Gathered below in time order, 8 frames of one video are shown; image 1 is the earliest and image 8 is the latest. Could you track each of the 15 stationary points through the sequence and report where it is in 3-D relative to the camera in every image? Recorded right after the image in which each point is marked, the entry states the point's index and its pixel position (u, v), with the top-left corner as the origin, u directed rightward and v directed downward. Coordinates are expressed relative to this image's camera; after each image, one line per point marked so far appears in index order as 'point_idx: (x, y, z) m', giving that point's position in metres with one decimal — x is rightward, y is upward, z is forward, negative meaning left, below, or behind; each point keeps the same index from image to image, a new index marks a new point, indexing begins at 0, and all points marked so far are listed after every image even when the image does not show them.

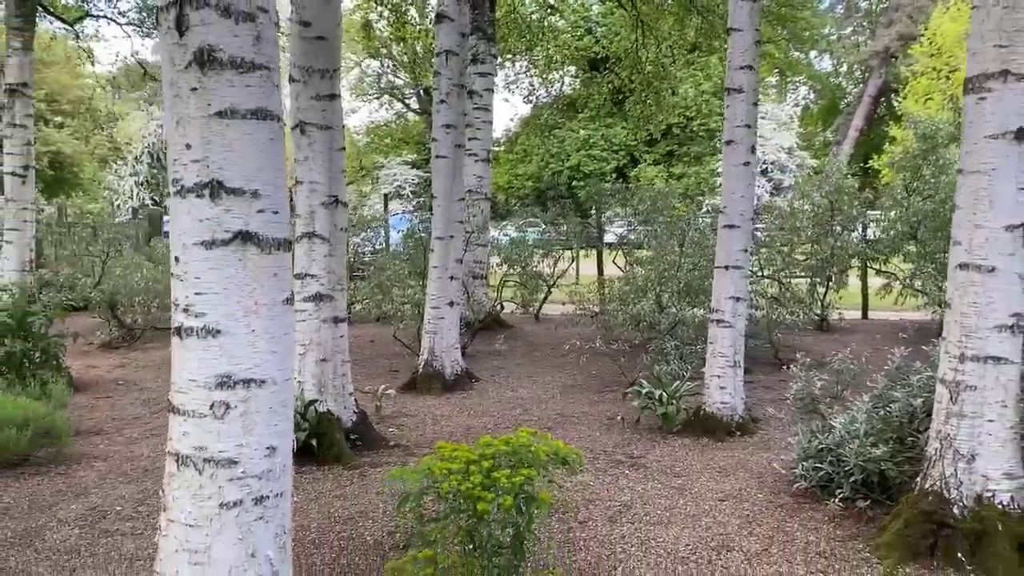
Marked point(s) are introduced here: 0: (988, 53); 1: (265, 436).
0: (+1.8, +0.9, +3.3) m
1: (-0.6, -0.4, +2.2) m
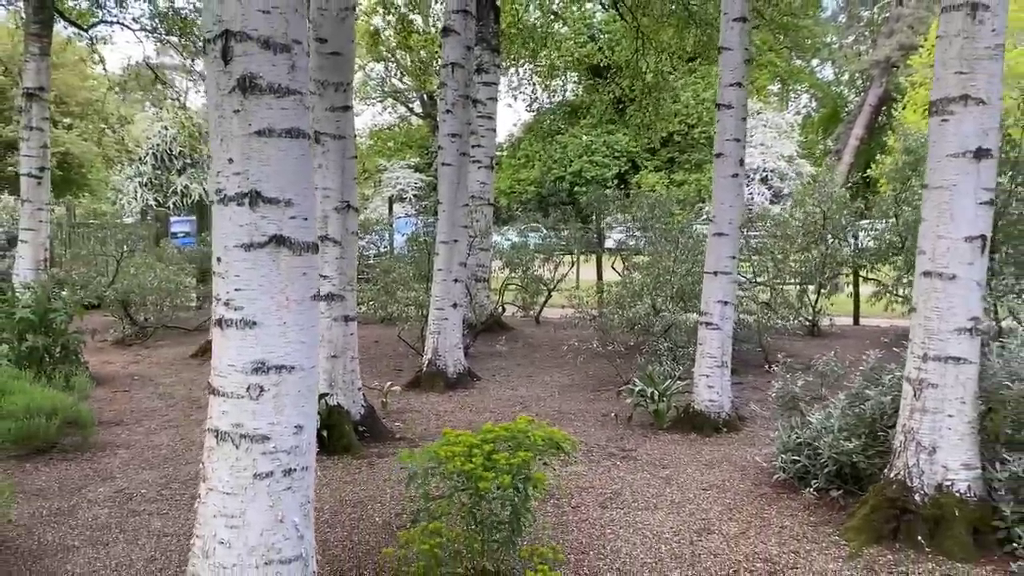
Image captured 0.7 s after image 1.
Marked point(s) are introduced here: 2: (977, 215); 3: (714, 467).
0: (+1.8, +0.8, +3.6) m
1: (-0.6, -0.4, +2.5) m
2: (+1.8, +0.3, +3.5) m
3: (+1.1, -1.0, +4.8) m
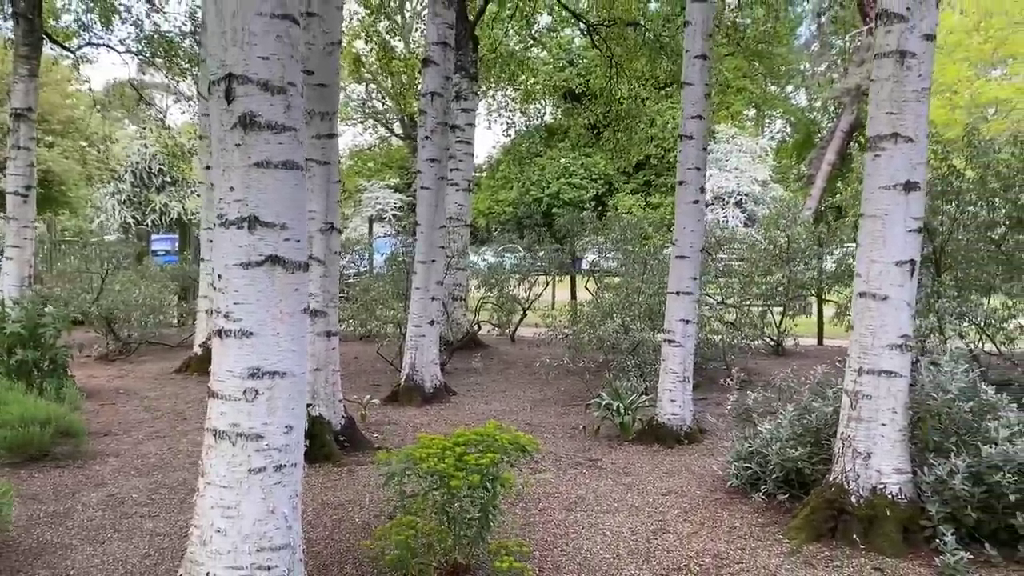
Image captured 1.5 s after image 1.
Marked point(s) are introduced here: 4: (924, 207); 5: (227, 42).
0: (+1.6, +0.8, +4.0) m
1: (-0.7, -0.4, +2.8) m
2: (+1.7, +0.2, +3.9) m
3: (+0.9, -1.1, +5.1) m
4: (+1.8, +0.4, +3.9) m
5: (-0.9, +0.8, +2.7) m
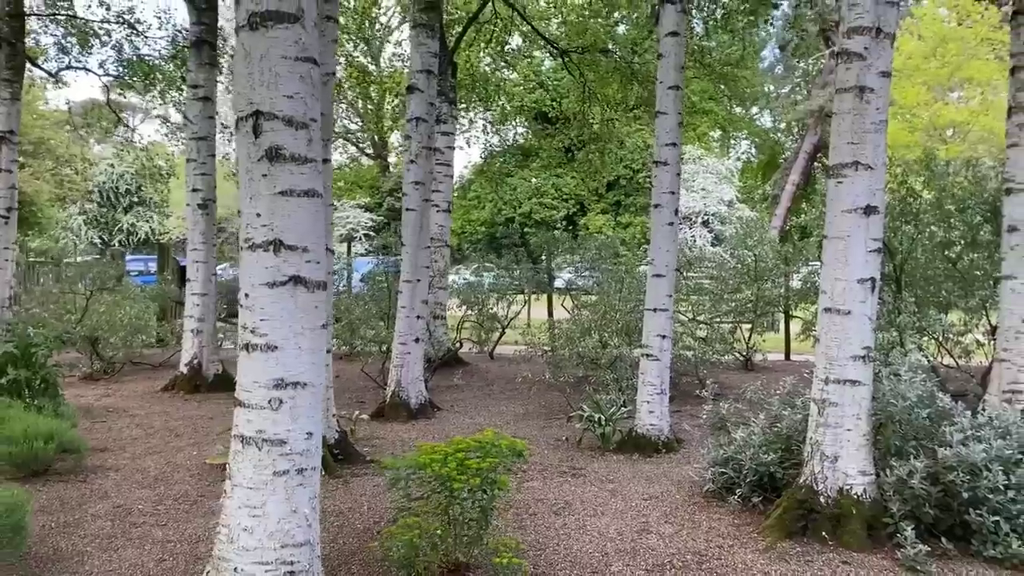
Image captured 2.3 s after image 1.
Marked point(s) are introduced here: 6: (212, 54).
0: (+1.6, +0.7, +4.3) m
1: (-0.7, -0.5, +3.1) m
2: (+1.7, +0.1, +4.2) m
3: (+0.9, -1.2, +5.4) m
4: (+1.8, +0.3, +4.3) m
5: (-0.9, +0.7, +3.0) m
6: (-3.0, +2.4, +9.1) m
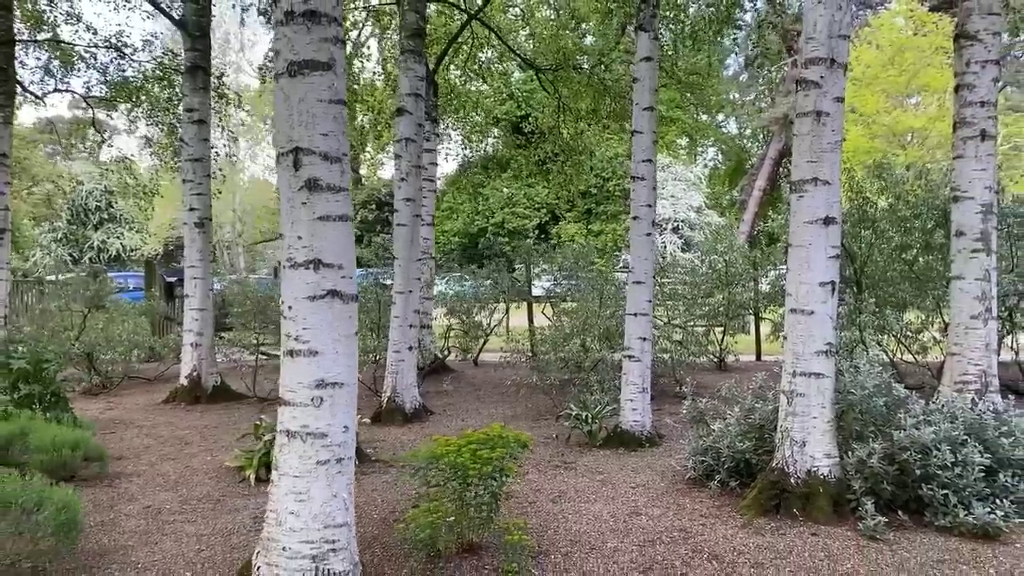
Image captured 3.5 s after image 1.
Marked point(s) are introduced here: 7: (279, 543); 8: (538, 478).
0: (+1.6, +0.7, +4.9) m
1: (-0.7, -0.5, +3.5) m
2: (+1.7, +0.1, +4.8) m
3: (+0.8, -1.2, +5.9) m
4: (+1.8, +0.3, +4.8) m
5: (-0.8, +0.6, +3.5) m
6: (-3.2, +2.2, +9.5) m
7: (-0.9, -1.0, +3.5) m
8: (+0.2, -1.2, +5.7) m
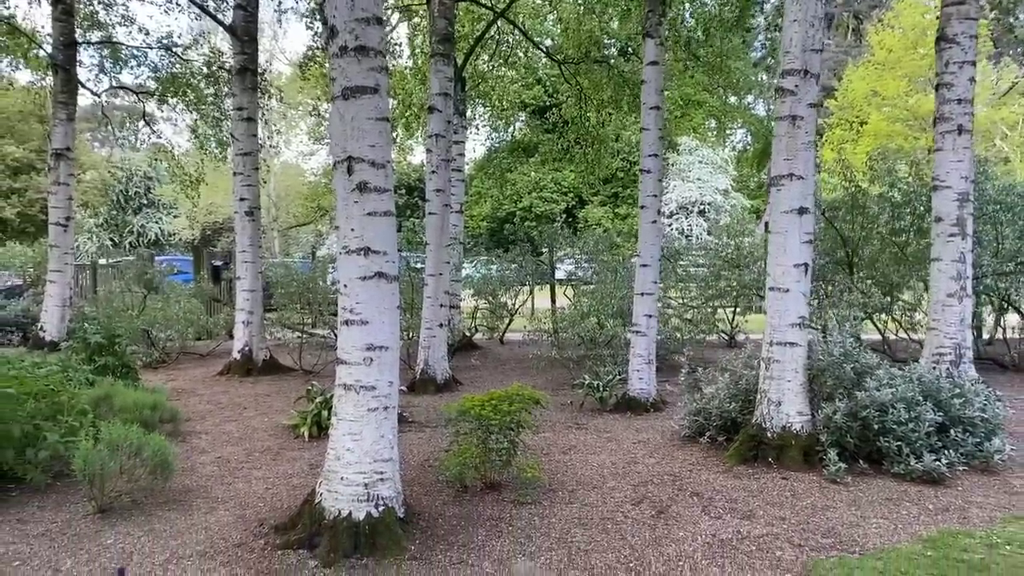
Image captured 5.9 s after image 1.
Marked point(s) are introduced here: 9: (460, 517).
0: (+1.7, +0.8, +5.6) m
1: (-0.6, -0.4, +4.3) m
2: (+1.8, +0.2, +5.5) m
3: (+1.0, -1.1, +6.7) m
4: (+1.9, +0.4, +5.6) m
5: (-0.8, +0.7, +4.3) m
6: (-3.0, +2.4, +10.4) m
7: (-0.8, -0.9, +4.3) m
8: (+0.3, -1.1, +6.5) m
9: (-0.3, -1.2, +4.7) m
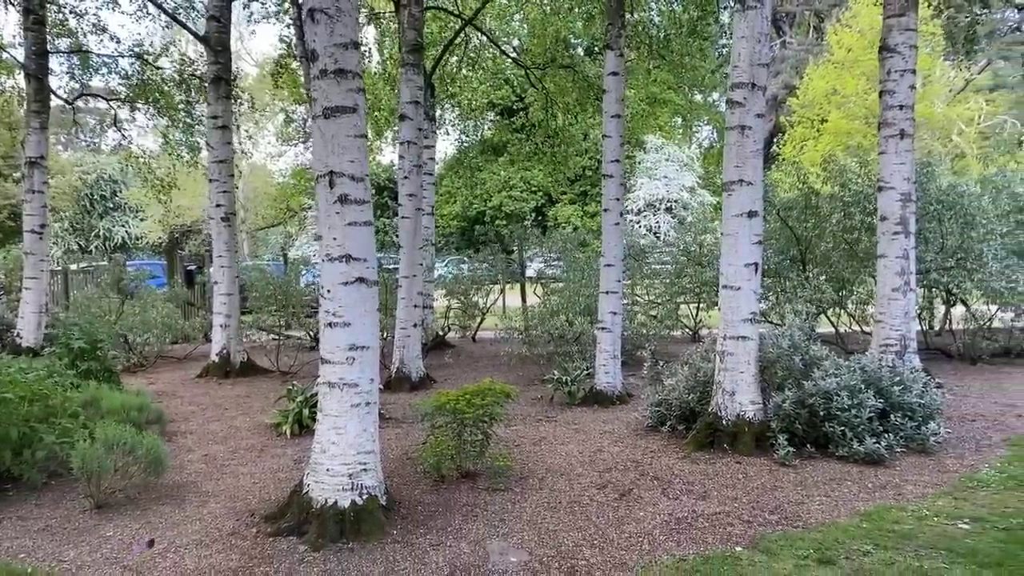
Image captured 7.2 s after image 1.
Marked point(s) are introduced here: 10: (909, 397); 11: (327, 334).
0: (+1.5, +0.8, +6.0) m
1: (-0.8, -0.4, +4.7) m
2: (+1.6, +0.2, +5.9) m
3: (+0.8, -1.1, +7.1) m
4: (+1.7, +0.4, +6.0) m
5: (-1.0, +0.7, +4.6) m
6: (-3.4, +2.4, +10.6) m
7: (-1.0, -0.9, +4.7) m
8: (+0.1, -1.1, +6.9) m
9: (-0.4, -1.2, +5.0) m
10: (+2.7, -0.7, +6.1) m
11: (-1.0, -0.3, +4.6) m
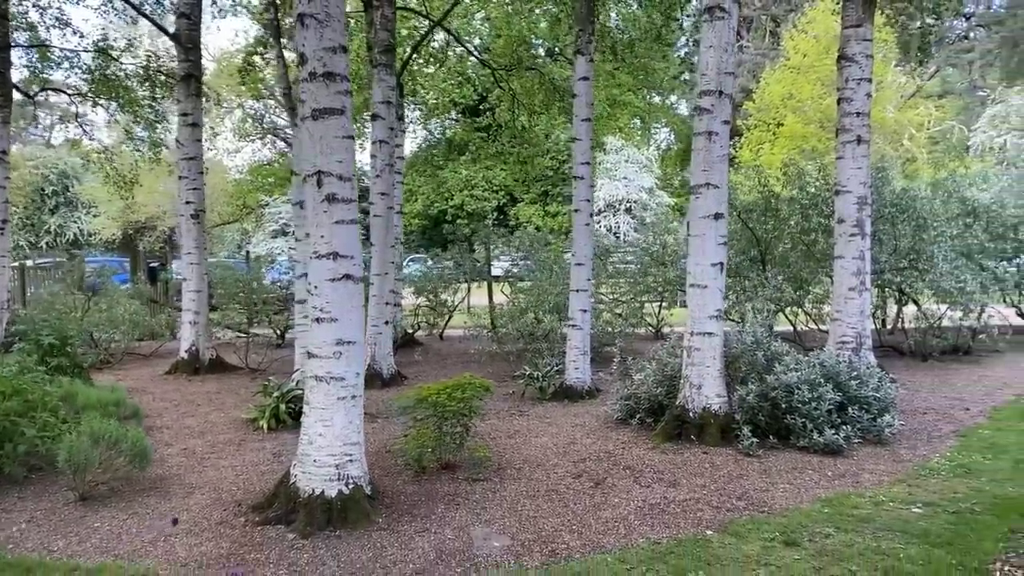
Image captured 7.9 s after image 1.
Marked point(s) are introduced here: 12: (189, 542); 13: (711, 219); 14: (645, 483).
0: (+1.3, +0.8, +6.3) m
1: (-0.9, -0.4, +4.8) m
2: (+1.4, +0.3, +6.2) m
3: (+0.6, -1.1, +7.3) m
4: (+1.5, +0.4, +6.3) m
5: (-1.0, +0.7, +4.8) m
6: (-3.7, +2.4, +10.7) m
7: (-1.1, -0.9, +4.8) m
8: (-0.1, -1.1, +7.1) m
9: (-0.5, -1.2, +5.2) m
10: (+2.5, -0.7, +6.4) m
11: (-1.0, -0.2, +4.8) m
12: (-1.6, -1.3, +4.5) m
13: (+1.4, +0.5, +6.2) m
14: (+0.8, -1.2, +5.3) m
